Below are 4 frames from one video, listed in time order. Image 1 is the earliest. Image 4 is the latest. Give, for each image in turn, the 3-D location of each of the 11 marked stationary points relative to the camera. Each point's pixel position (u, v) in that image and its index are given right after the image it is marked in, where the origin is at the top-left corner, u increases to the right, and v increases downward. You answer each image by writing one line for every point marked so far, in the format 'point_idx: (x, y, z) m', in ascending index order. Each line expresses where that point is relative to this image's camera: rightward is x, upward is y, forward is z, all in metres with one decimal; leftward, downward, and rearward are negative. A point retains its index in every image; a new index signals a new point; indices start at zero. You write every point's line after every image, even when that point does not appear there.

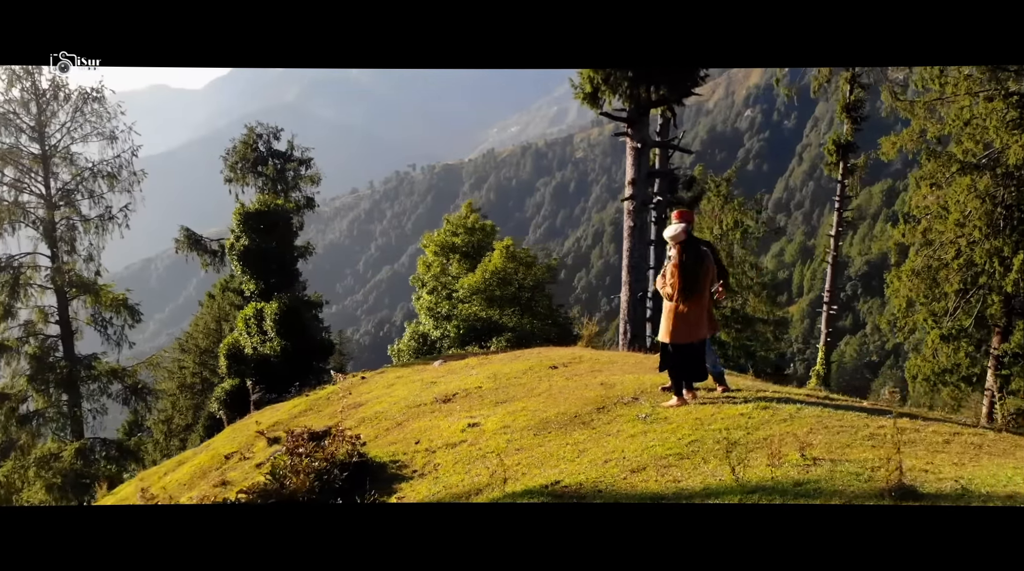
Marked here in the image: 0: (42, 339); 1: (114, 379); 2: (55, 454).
0: (-9.0, -1.0, +16.2) m
1: (-8.0, -1.9, +17.0) m
2: (-8.1, -3.0, +15.1) m
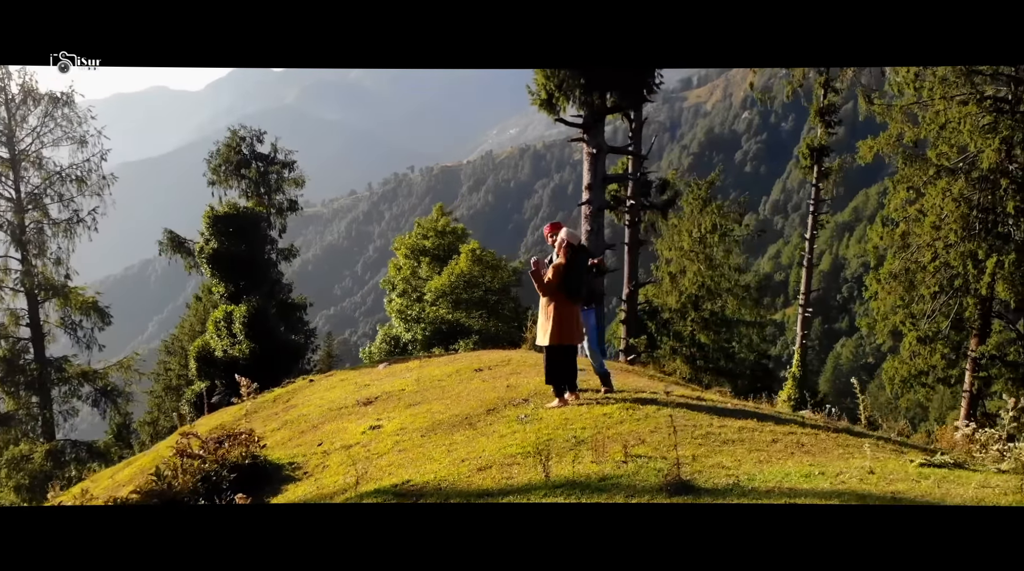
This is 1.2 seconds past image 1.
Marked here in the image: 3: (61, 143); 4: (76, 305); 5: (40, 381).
0: (-9.6, -1.1, +16.3) m
1: (-8.7, -1.9, +17.1) m
2: (-8.7, -3.0, +15.2) m
3: (-8.8, +2.8, +16.4) m
4: (-8.6, -0.4, +16.6) m
5: (-9.2, -1.8, +16.4) m
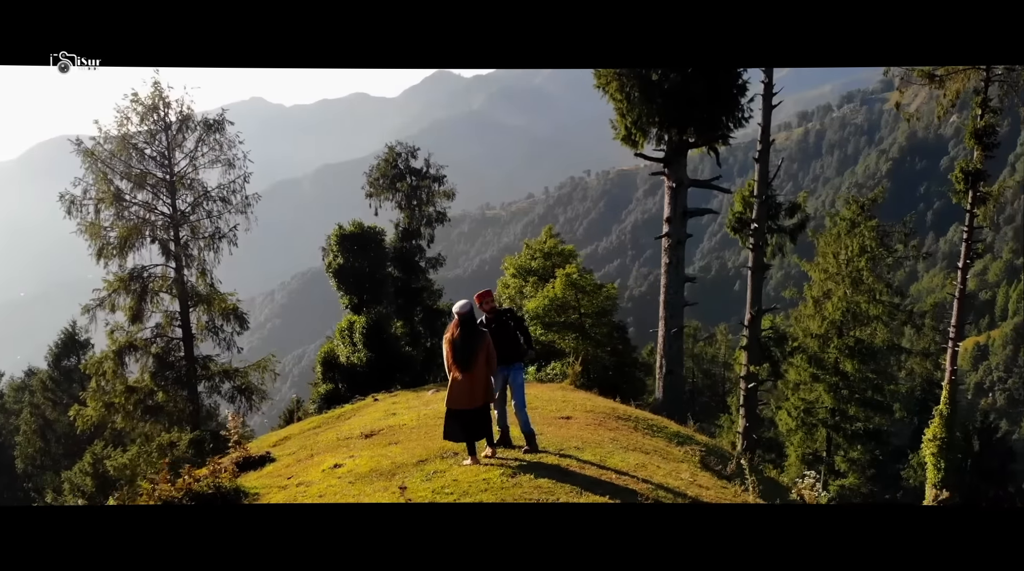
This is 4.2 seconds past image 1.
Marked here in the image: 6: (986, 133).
0: (-7.5, -1.2, +18.3) m
1: (-6.5, -2.1, +18.9) m
2: (-6.9, -3.2, +17.1) m
3: (-6.5, +2.6, +18.3) m
4: (-6.4, -0.5, +18.4) m
5: (-7.1, -2.0, +18.4) m
6: (+12.4, +4.0, +22.0) m
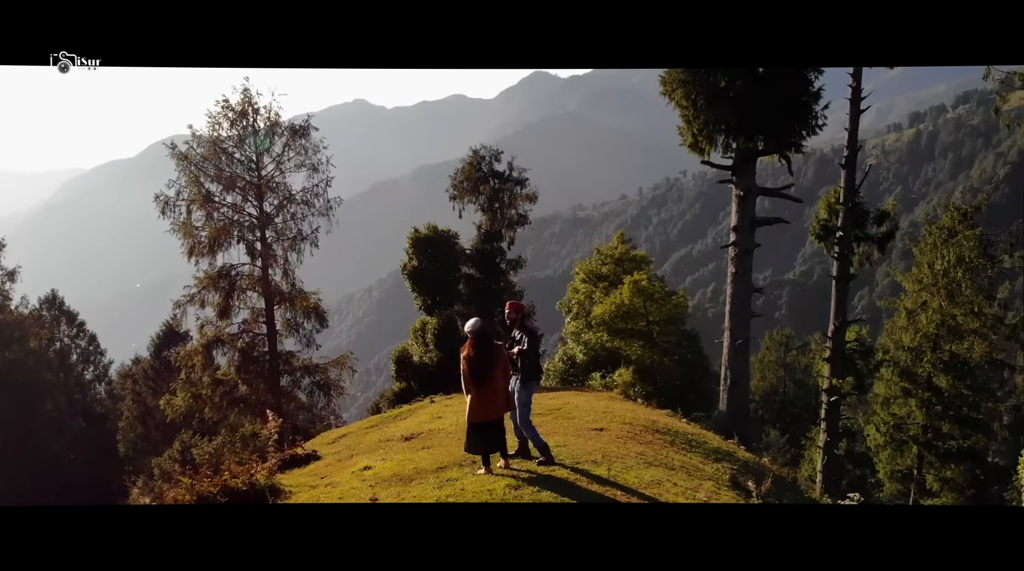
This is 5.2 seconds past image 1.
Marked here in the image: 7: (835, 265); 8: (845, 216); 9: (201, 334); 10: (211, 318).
0: (-5.9, -1.1, +19.1) m
1: (-4.8, -2.1, +19.6) m
2: (-5.5, -3.1, +17.8) m
3: (-4.8, +2.6, +19.0) m
4: (-4.8, -0.5, +19.1) m
5: (-5.5, -1.9, +19.1) m
6: (+14.3, +3.6, +20.6) m
7: (+7.7, +0.5, +20.1) m
8: (+7.8, +1.7, +19.8) m
9: (-6.9, -1.1, +18.8) m
10: (-6.7, -0.7, +18.8) m
